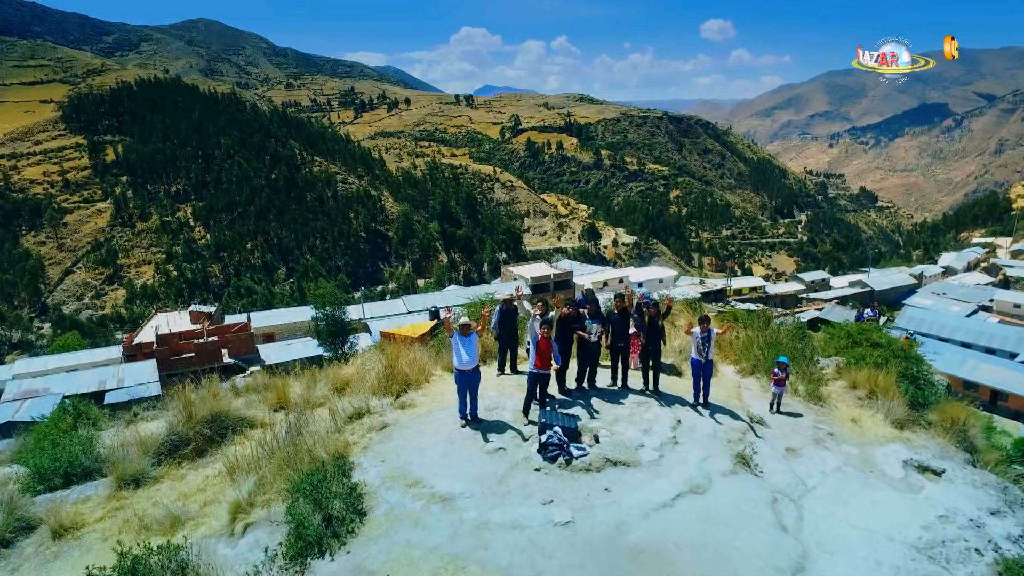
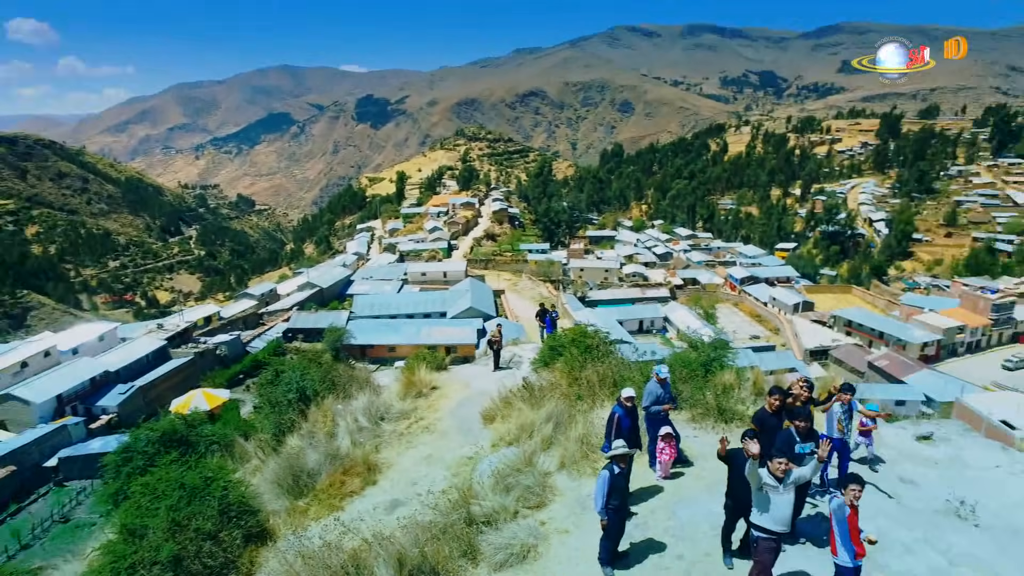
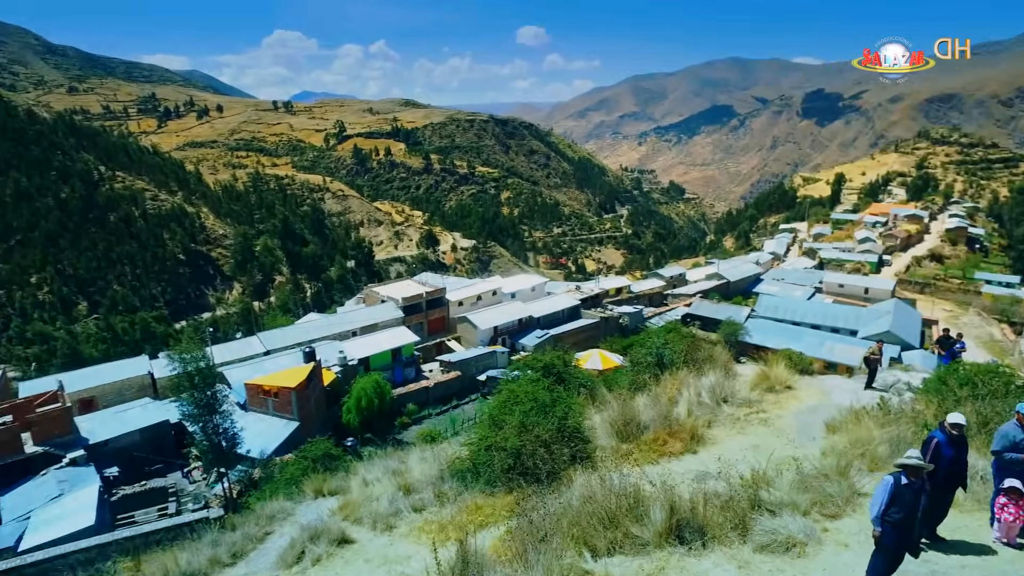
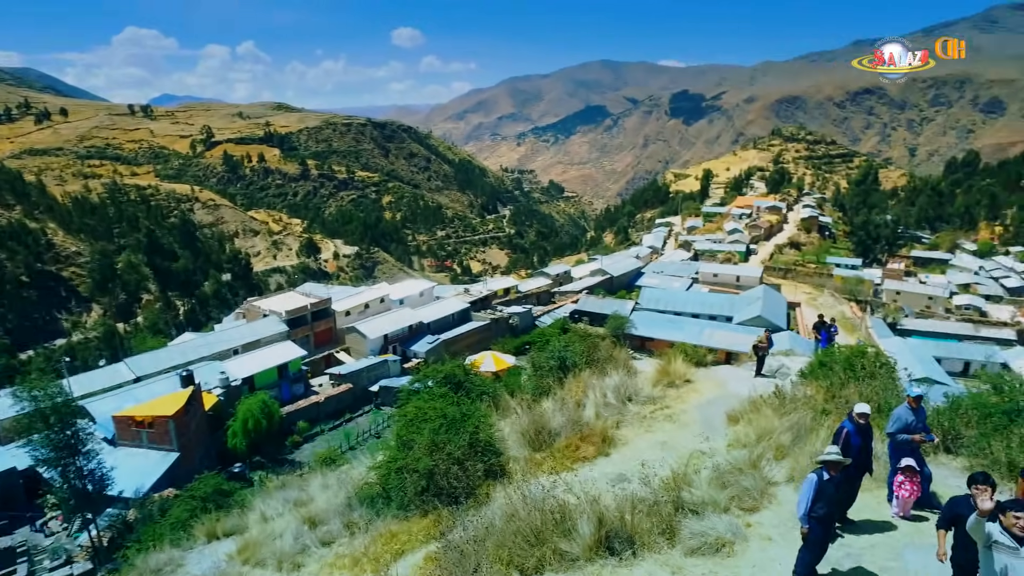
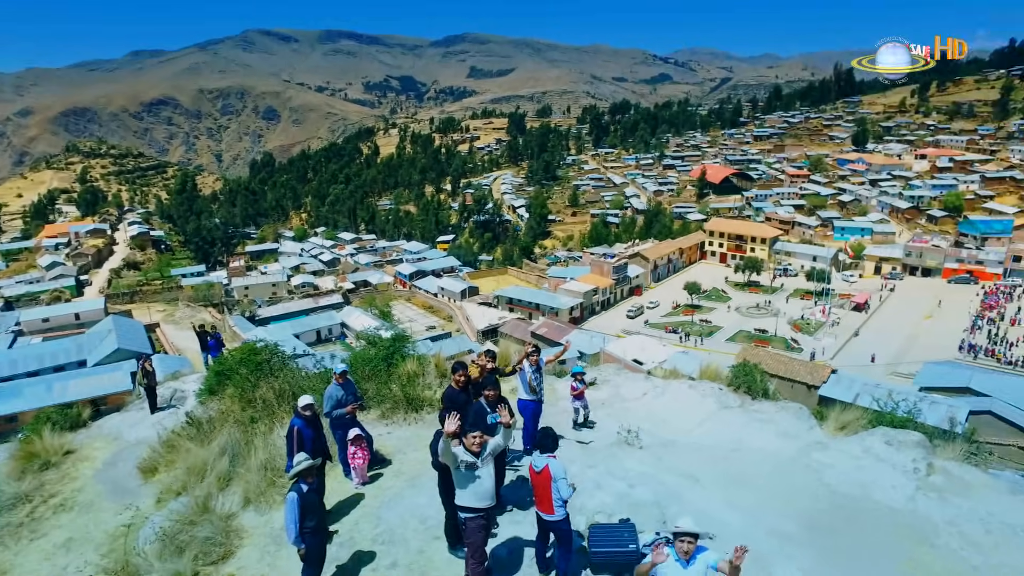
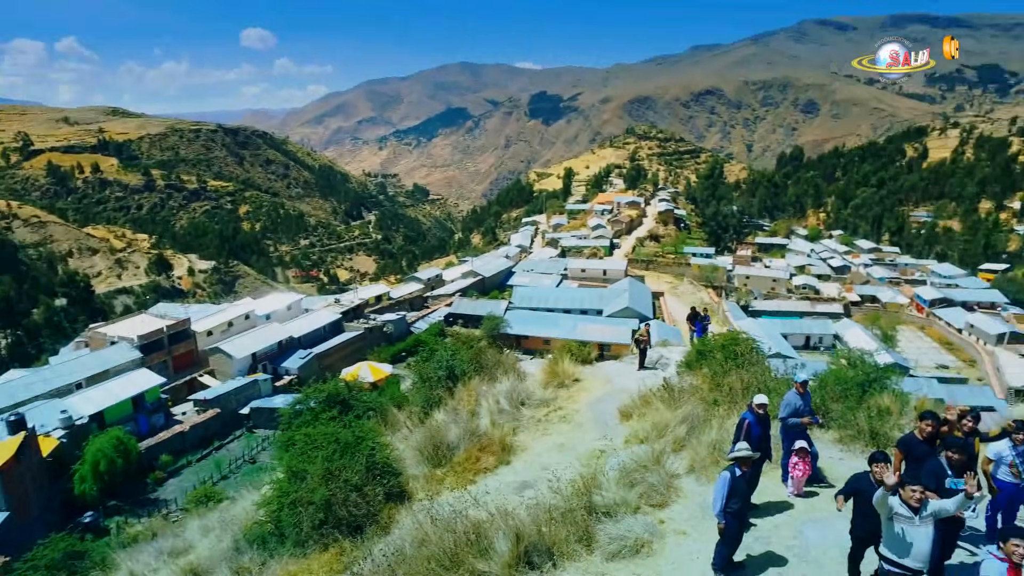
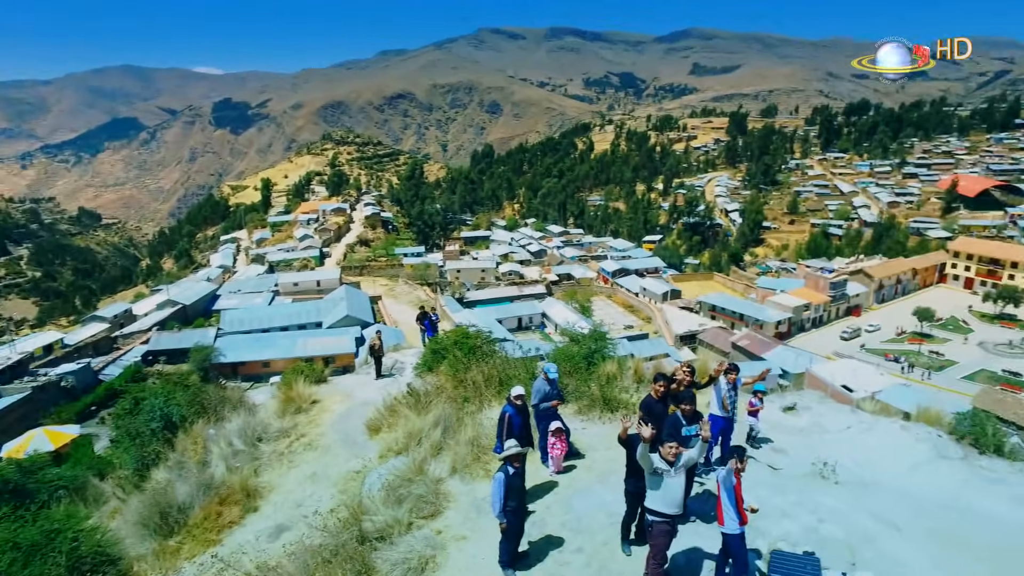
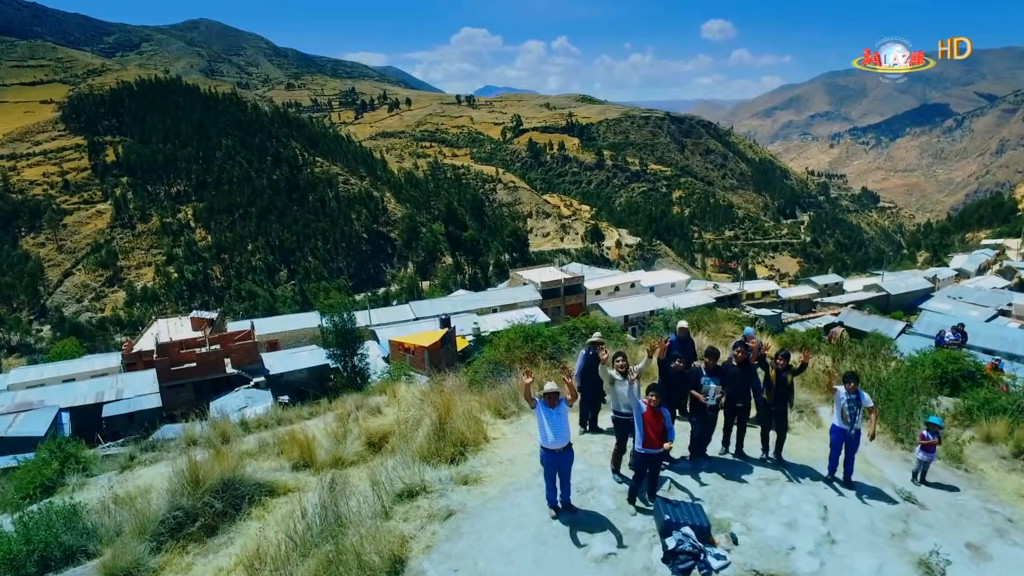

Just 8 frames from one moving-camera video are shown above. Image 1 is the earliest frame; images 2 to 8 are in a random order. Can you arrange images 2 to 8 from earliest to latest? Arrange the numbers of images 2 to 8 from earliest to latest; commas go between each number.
8, 3, 4, 6, 2, 7, 5
